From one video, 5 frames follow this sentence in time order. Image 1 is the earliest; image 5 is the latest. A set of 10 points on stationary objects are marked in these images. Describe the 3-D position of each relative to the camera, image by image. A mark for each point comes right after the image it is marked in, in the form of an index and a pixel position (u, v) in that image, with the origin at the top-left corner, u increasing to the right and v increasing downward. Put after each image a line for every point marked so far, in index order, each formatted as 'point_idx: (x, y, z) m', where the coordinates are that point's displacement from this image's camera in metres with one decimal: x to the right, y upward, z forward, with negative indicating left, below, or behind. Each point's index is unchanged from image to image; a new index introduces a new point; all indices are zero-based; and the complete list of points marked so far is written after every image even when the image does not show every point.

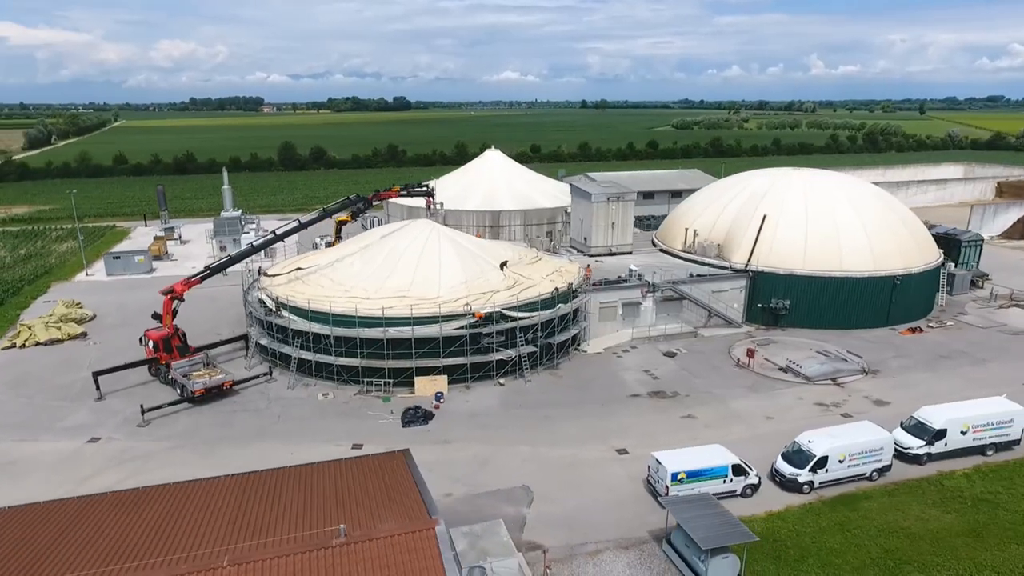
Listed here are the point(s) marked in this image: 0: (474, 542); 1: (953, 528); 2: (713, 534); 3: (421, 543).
0: (-0.9, -6.1, +16.2) m
1: (+13.1, -7.1, +20.0) m
2: (+5.3, -6.4, +17.6) m
3: (-1.7, -4.8, +12.7) m
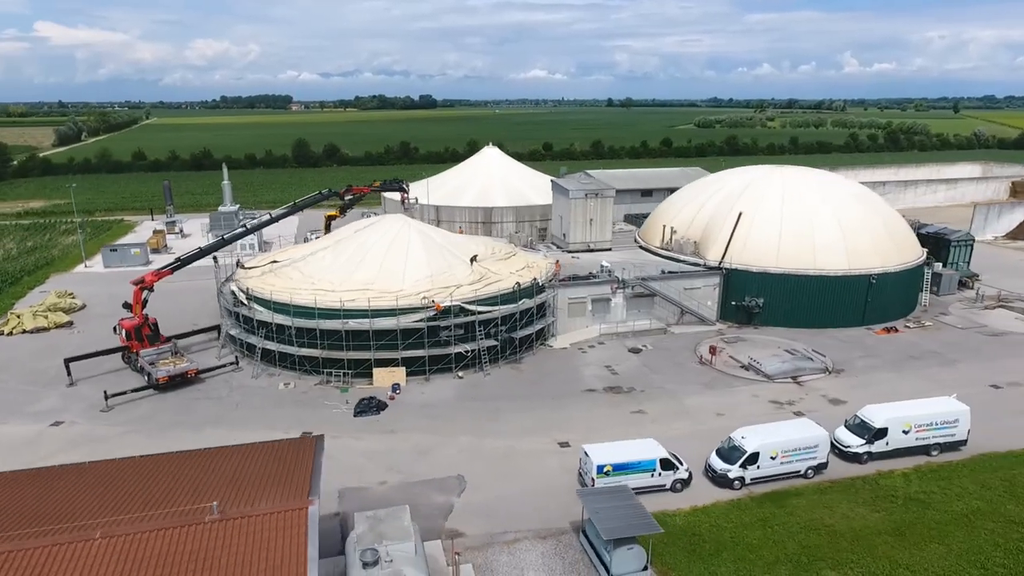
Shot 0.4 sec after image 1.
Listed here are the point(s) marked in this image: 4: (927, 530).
0: (-3.4, -5.9, +16.6) m
1: (+10.7, -7.0, +19.8) m
2: (+2.9, -6.2, +17.7) m
3: (-4.3, -4.6, +13.1) m
4: (+12.1, -7.1, +19.7) m
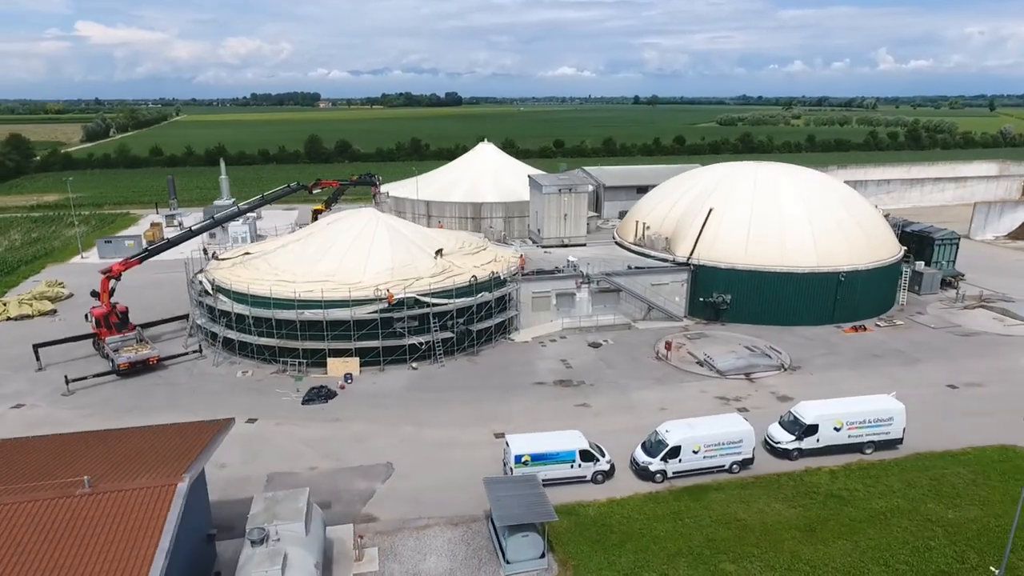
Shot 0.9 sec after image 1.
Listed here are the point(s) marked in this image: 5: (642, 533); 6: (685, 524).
0: (-6.1, -5.5, +17.0) m
1: (+8.1, -6.8, +19.7) m
2: (+0.2, -6.0, +17.9) m
3: (-7.2, -4.2, +13.6) m
4: (+9.5, -6.9, +19.5) m
5: (+3.8, -7.1, +19.4) m
6: (+5.1, -6.9, +19.7) m
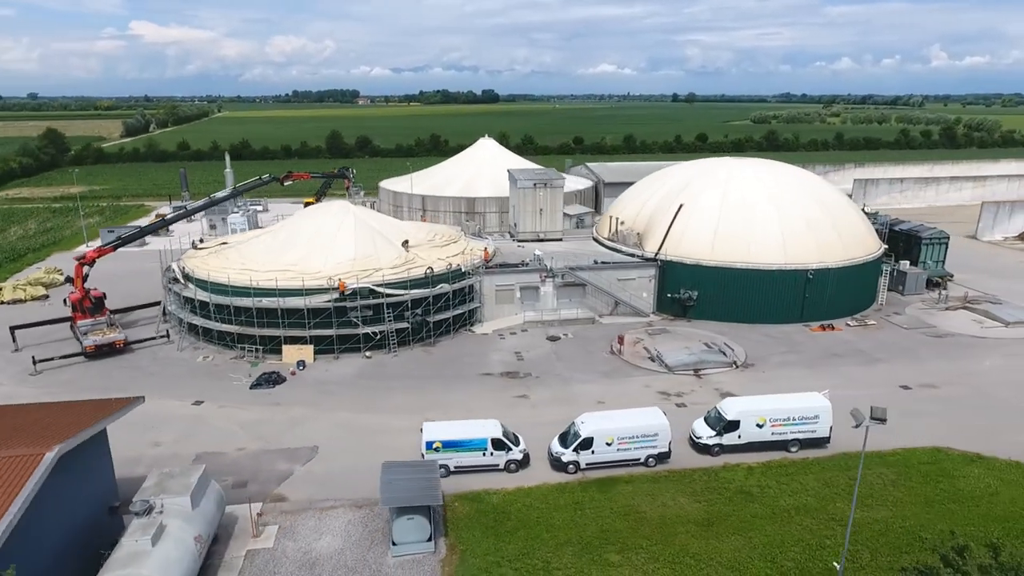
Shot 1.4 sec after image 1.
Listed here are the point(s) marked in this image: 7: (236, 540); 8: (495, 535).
0: (-9.2, -5.1, +17.7) m
1: (+5.2, -6.6, +19.6) m
2: (-2.9, -5.6, +18.2) m
3: (-10.4, -3.8, +14.3) m
4: (+6.5, -6.7, +19.4) m
5: (+0.8, -6.8, +19.5) m
6: (+2.1, -6.7, +19.8) m
7: (-7.7, -7.0, +18.8) m
8: (-0.4, -7.0, +19.0) m
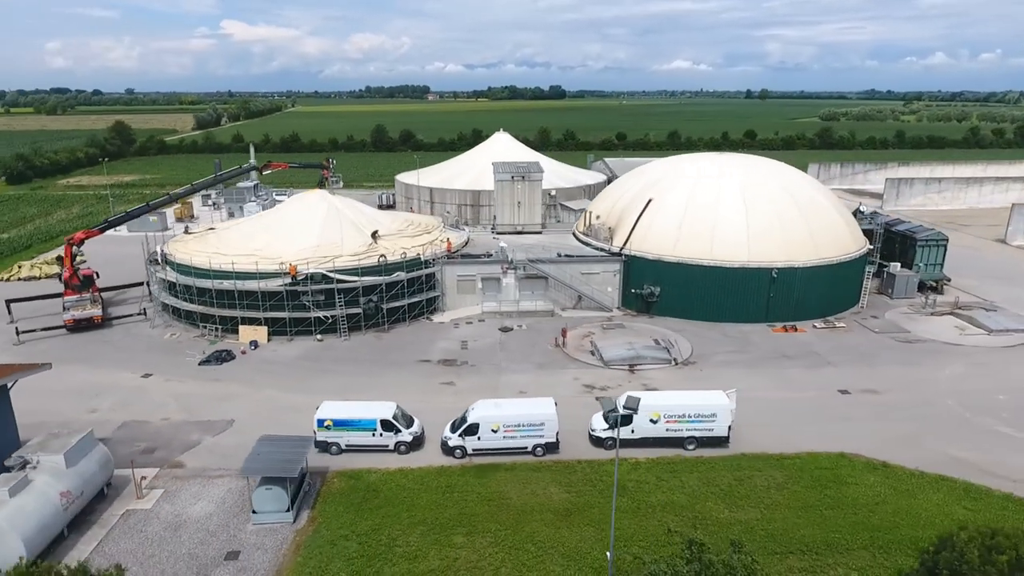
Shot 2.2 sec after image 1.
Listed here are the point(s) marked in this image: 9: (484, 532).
0: (-13.3, -4.4, +19.2) m
1: (+1.2, -6.3, +19.7) m
2: (-6.9, -5.1, +19.1) m
3: (-14.7, -3.0, +15.9) m
4: (+2.5, -6.4, +19.3) m
5: (-3.2, -6.4, +20.0) m
6: (-1.8, -6.3, +20.1) m
7: (-11.7, -6.3, +20.1) m
8: (-4.5, -6.5, +19.6) m
9: (-0.7, -6.7, +18.6) m
